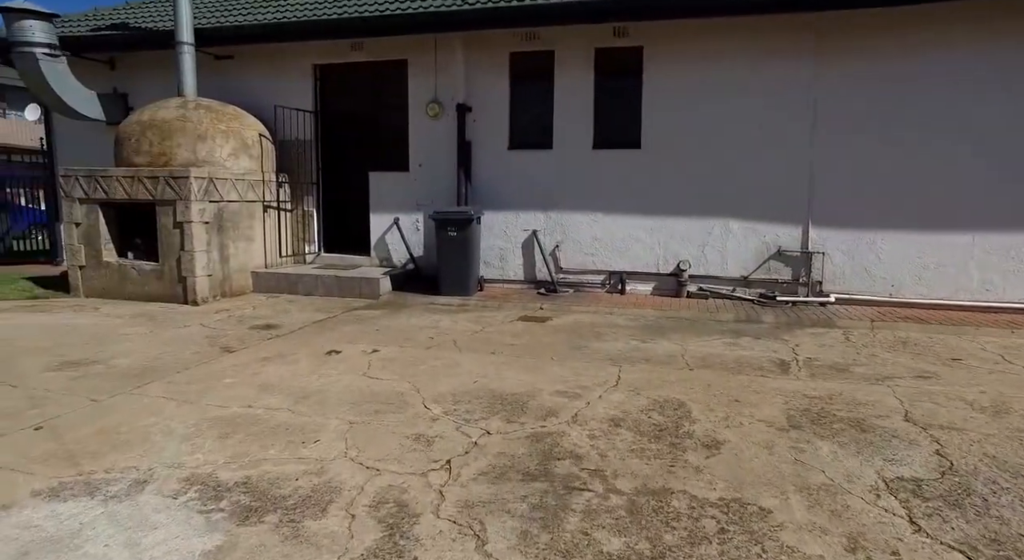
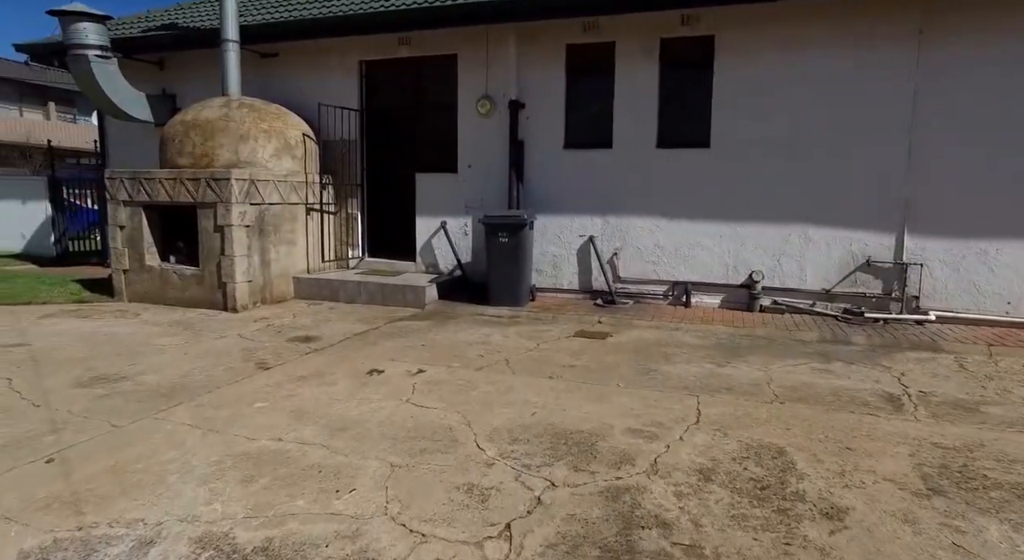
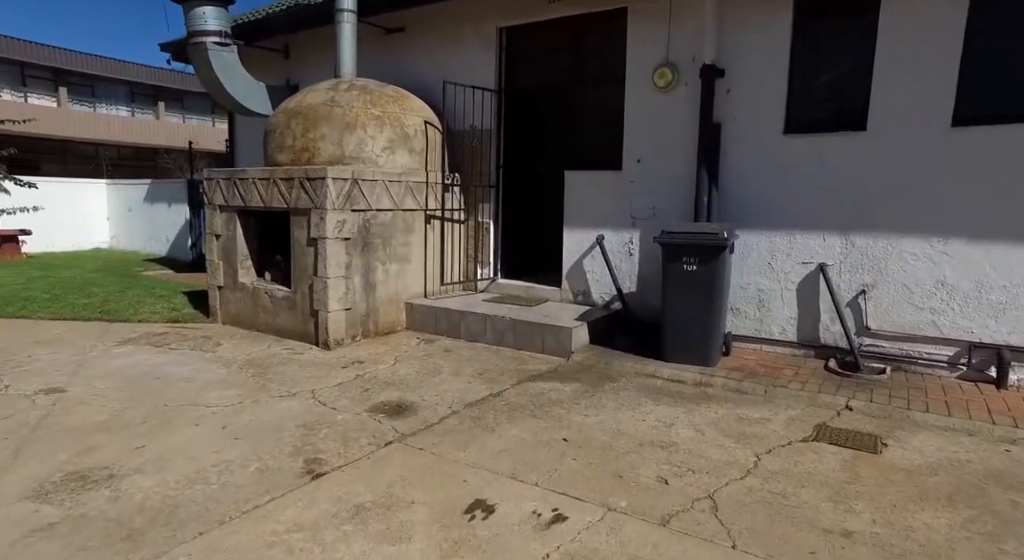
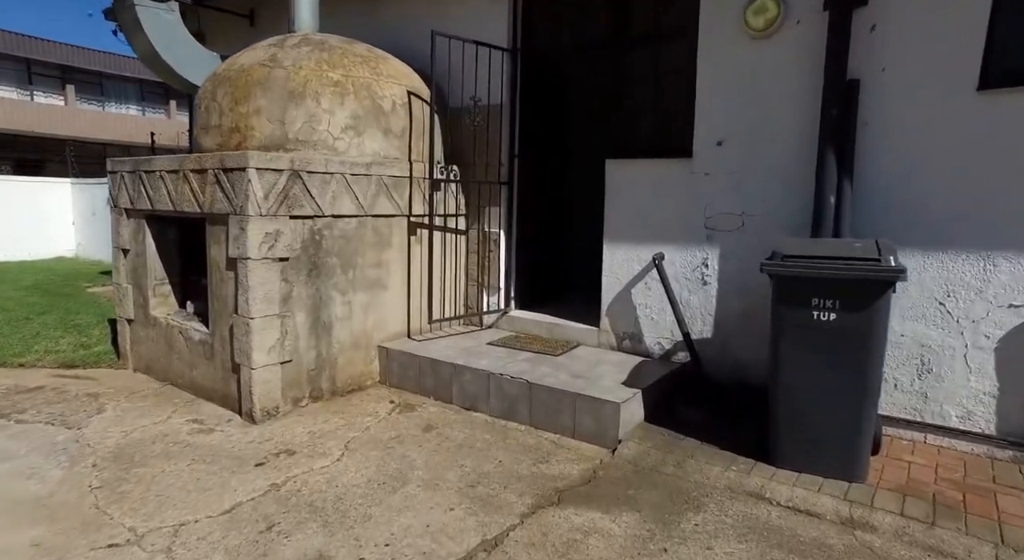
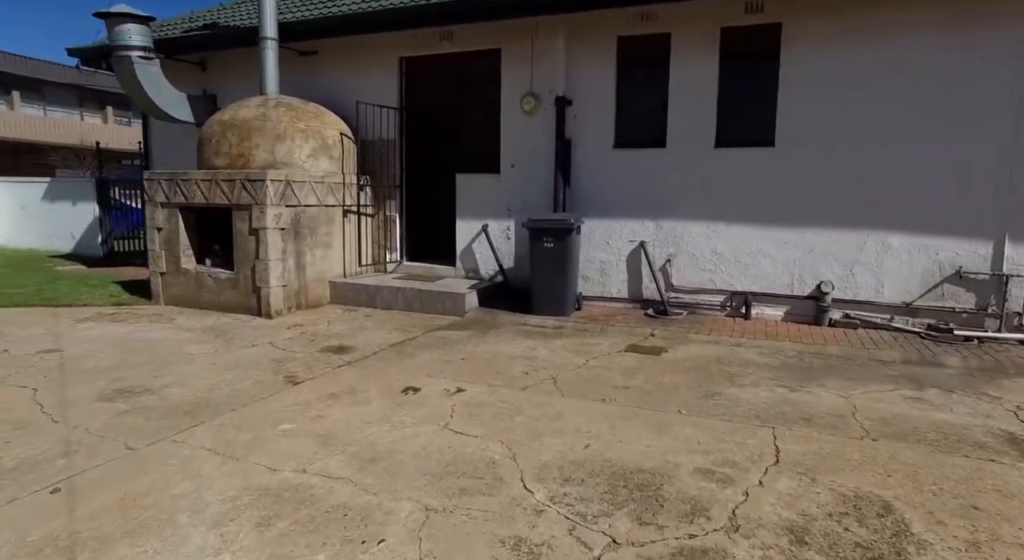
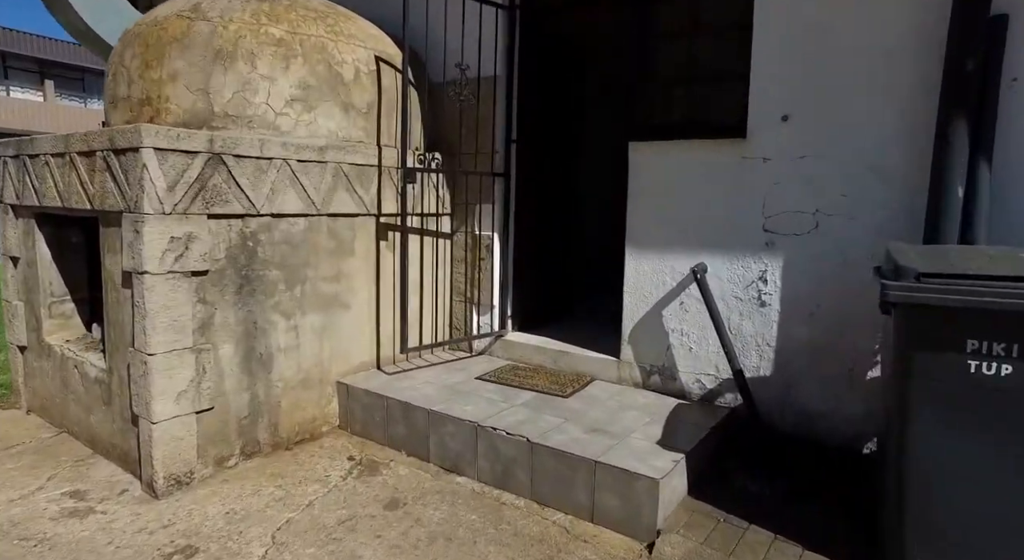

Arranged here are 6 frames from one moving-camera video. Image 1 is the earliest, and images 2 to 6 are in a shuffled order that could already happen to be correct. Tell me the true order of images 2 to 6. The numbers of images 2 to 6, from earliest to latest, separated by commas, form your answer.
2, 5, 3, 4, 6
